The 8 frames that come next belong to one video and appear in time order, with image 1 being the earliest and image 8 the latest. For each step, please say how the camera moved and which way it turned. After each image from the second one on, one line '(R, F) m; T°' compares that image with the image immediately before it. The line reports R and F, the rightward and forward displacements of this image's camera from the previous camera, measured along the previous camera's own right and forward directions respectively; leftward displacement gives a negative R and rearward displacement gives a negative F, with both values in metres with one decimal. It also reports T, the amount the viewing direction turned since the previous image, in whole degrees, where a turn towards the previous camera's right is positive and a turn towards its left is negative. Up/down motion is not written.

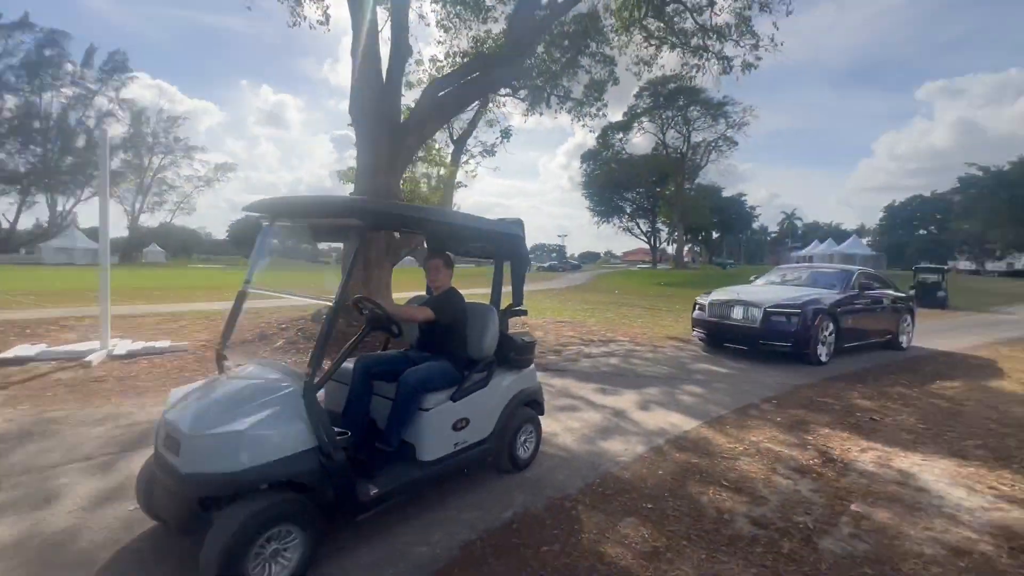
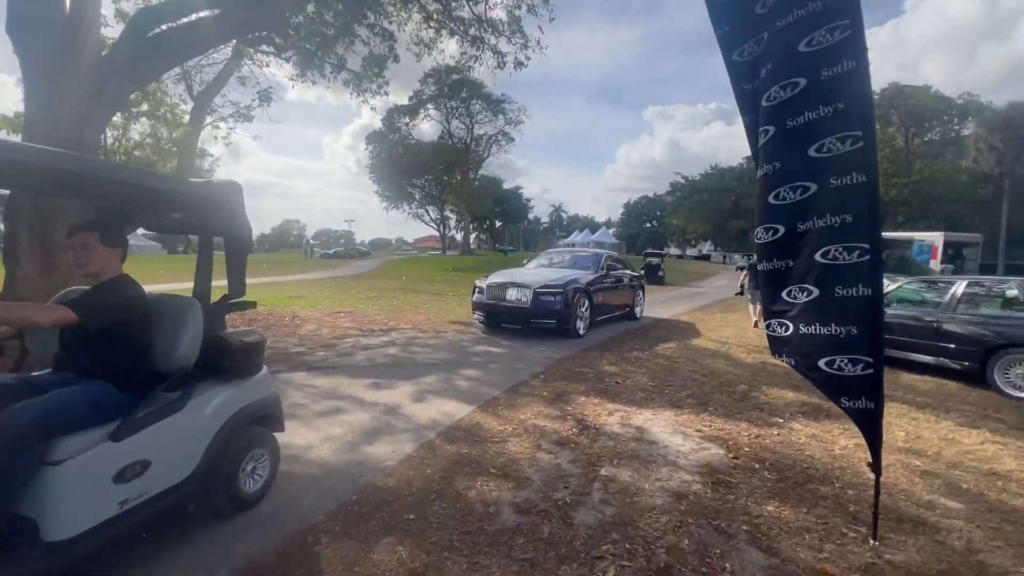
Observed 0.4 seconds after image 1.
(+0.4, +0.4) m; +25°
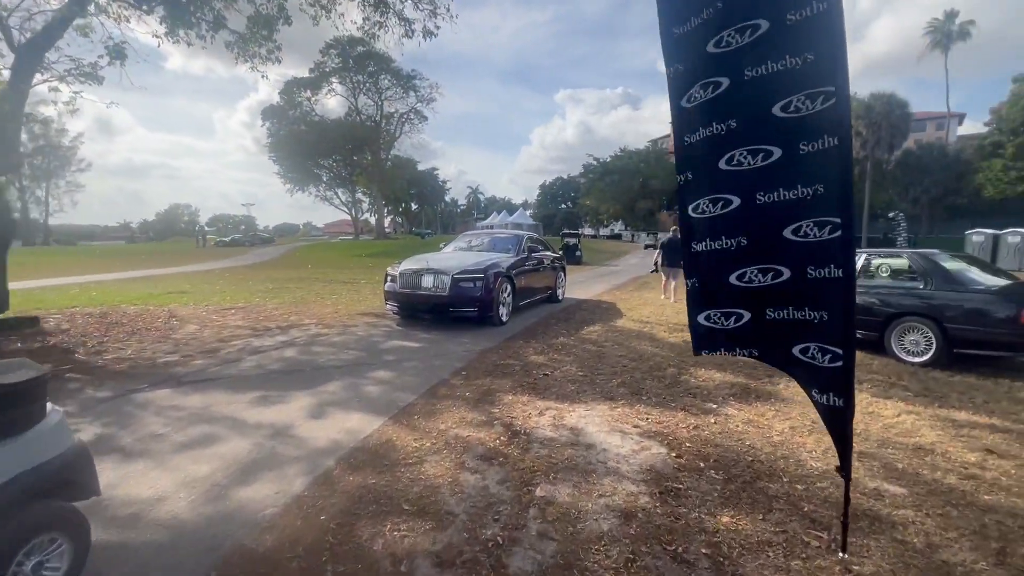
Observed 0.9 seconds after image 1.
(+0.1, +0.7) m; +10°
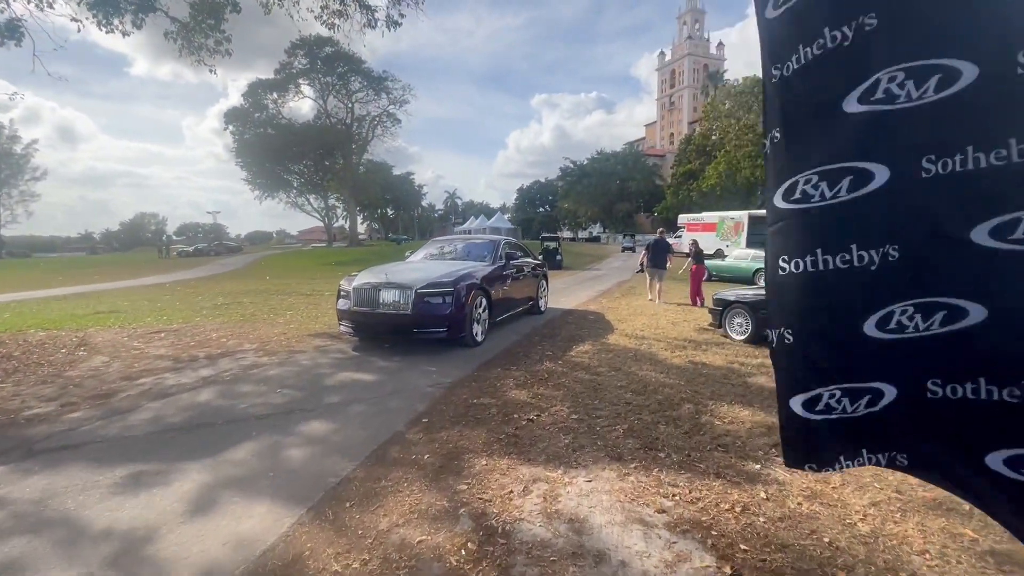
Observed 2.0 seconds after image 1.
(+0.1, +1.3) m; +2°
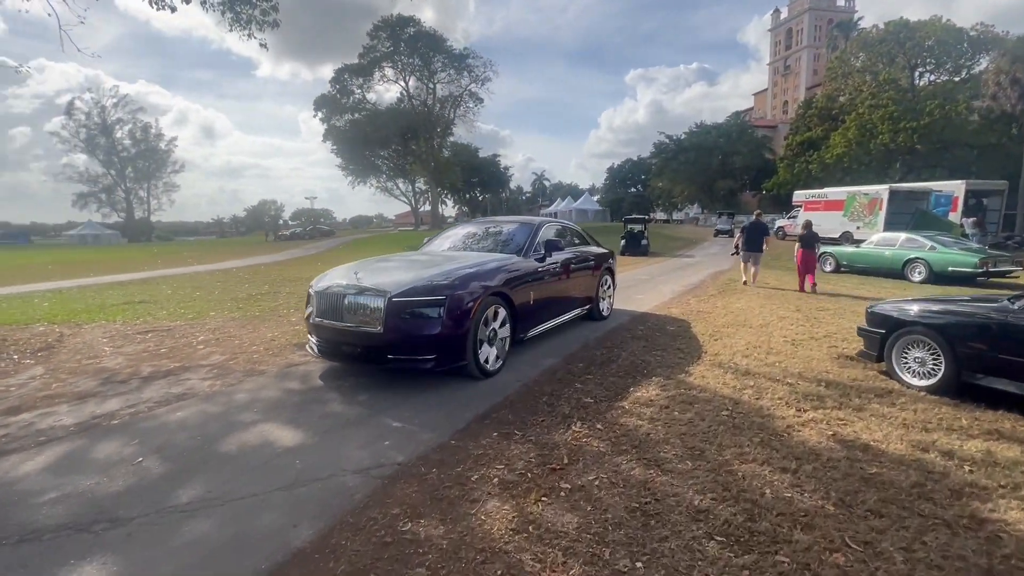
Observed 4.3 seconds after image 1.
(+0.7, +2.6) m; -11°
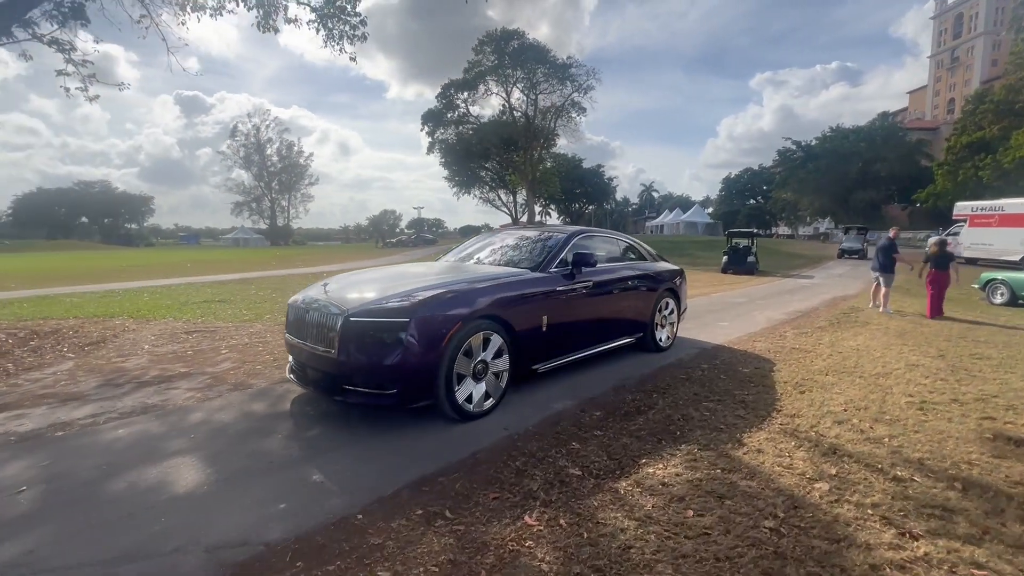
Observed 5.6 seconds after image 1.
(+1.0, +1.2) m; -13°
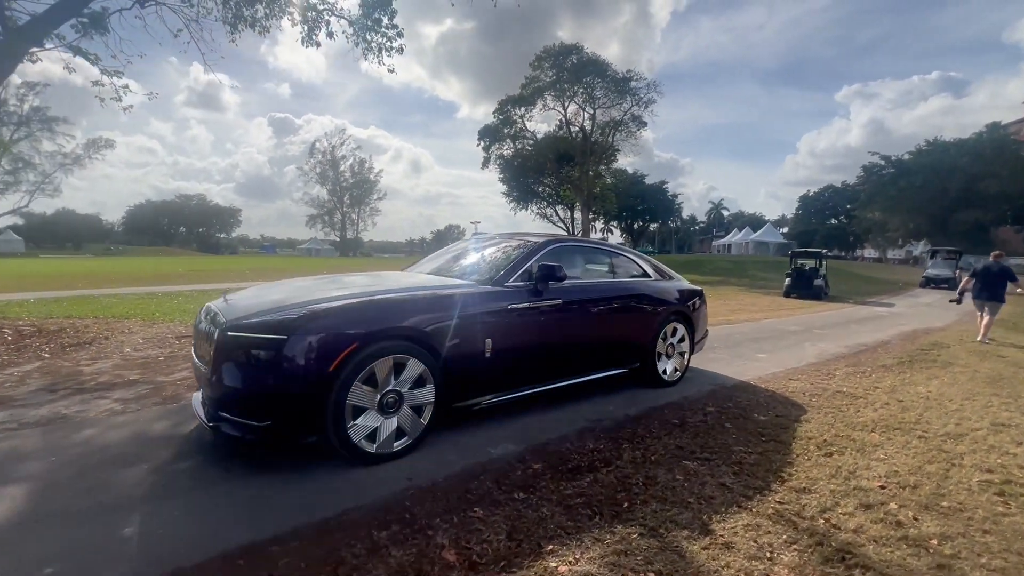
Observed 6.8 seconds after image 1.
(+1.1, +0.9) m; -7°
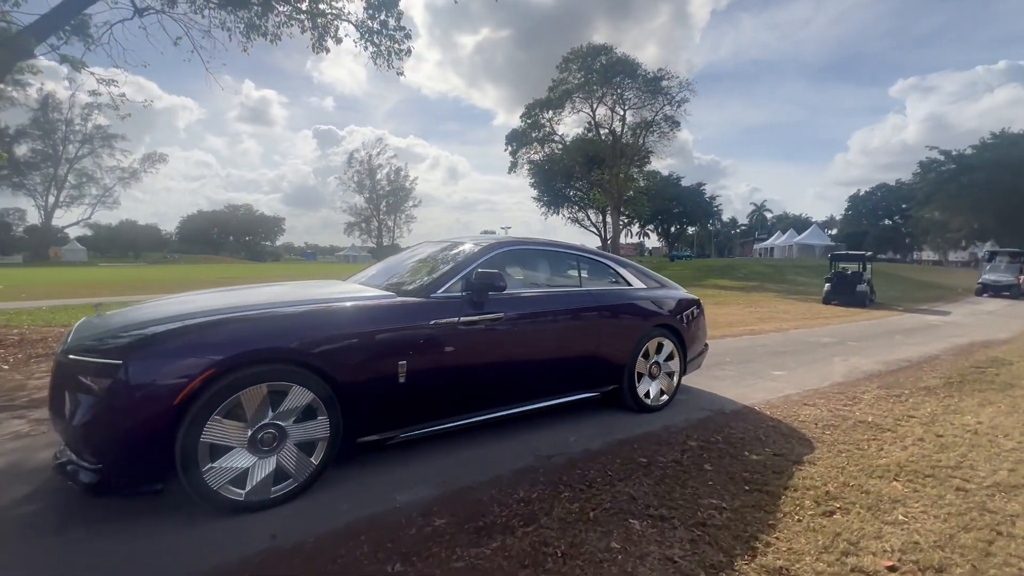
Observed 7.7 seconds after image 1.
(+0.9, +0.7) m; -4°
